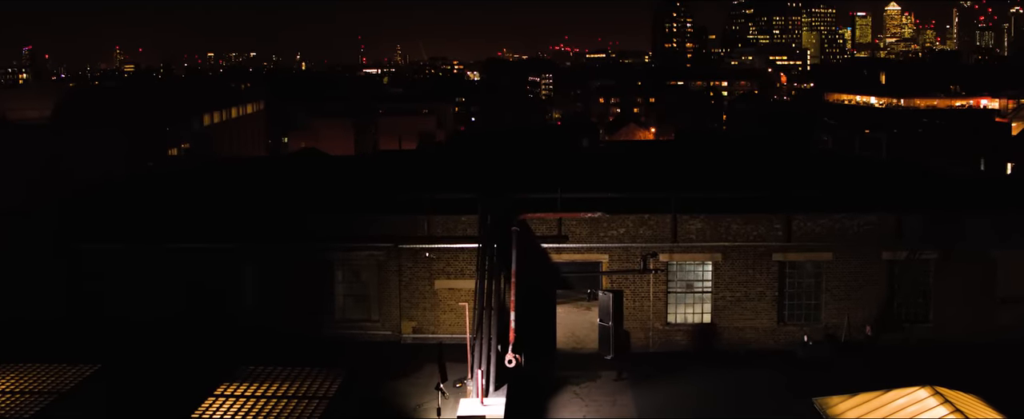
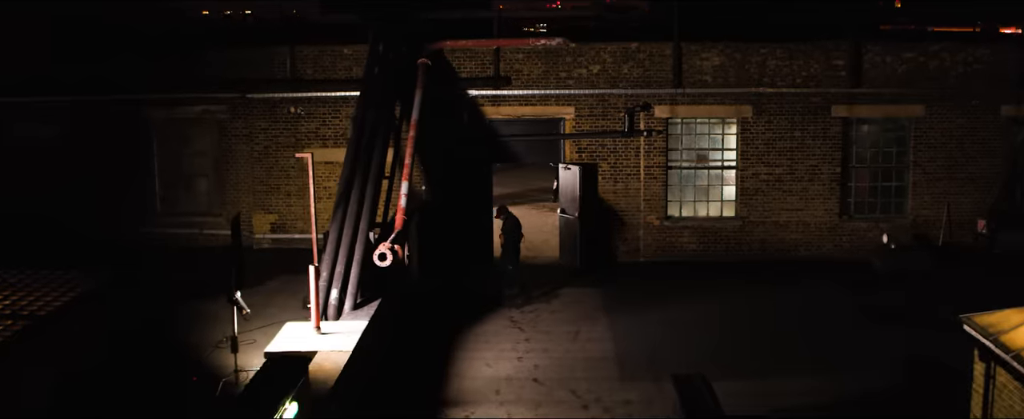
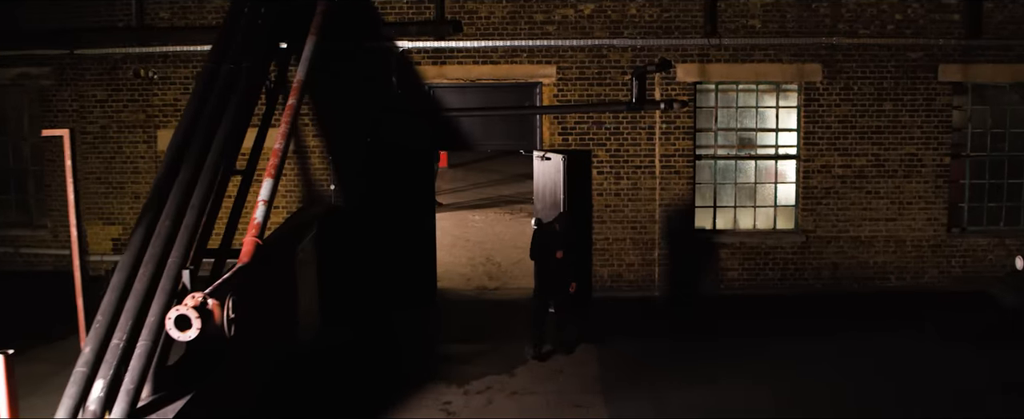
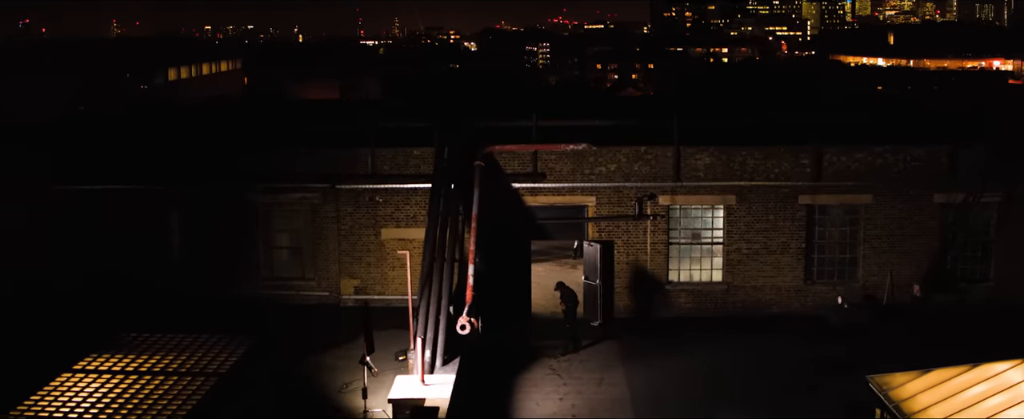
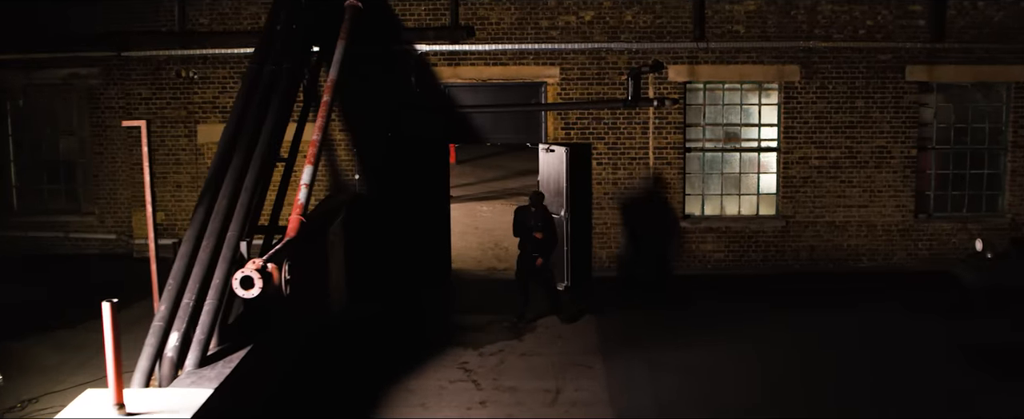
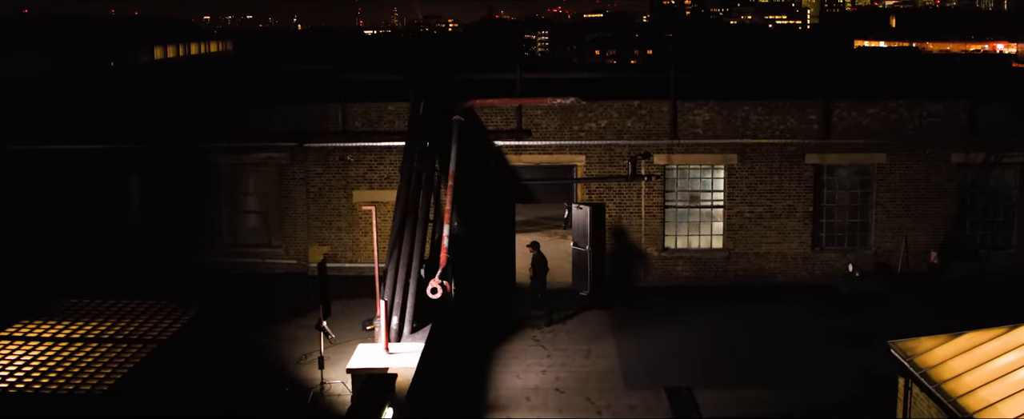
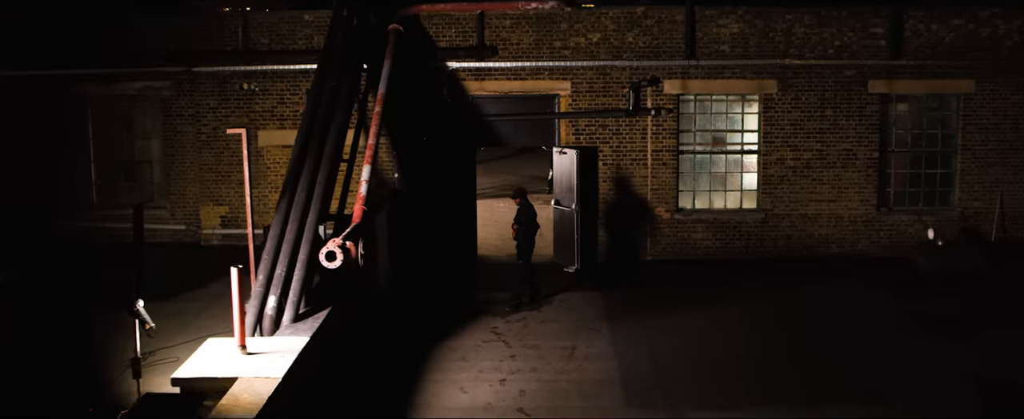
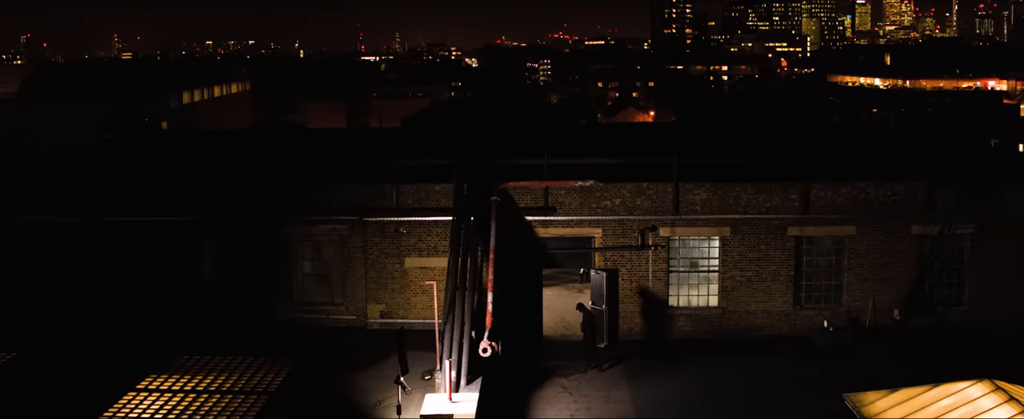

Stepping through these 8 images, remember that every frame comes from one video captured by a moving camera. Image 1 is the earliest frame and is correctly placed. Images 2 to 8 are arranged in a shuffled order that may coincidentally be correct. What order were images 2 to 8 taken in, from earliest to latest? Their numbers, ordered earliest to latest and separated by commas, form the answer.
8, 4, 6, 2, 7, 5, 3
